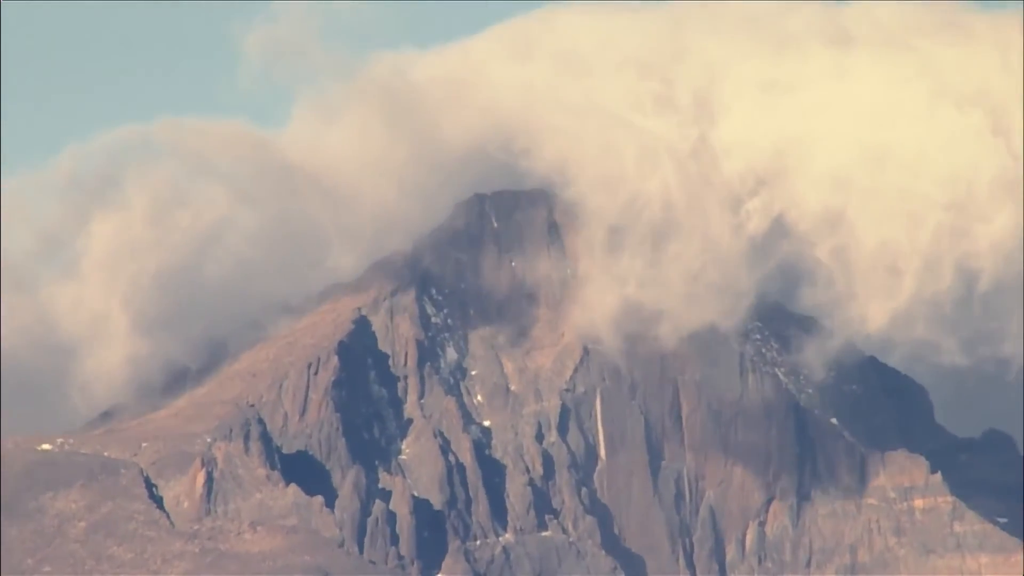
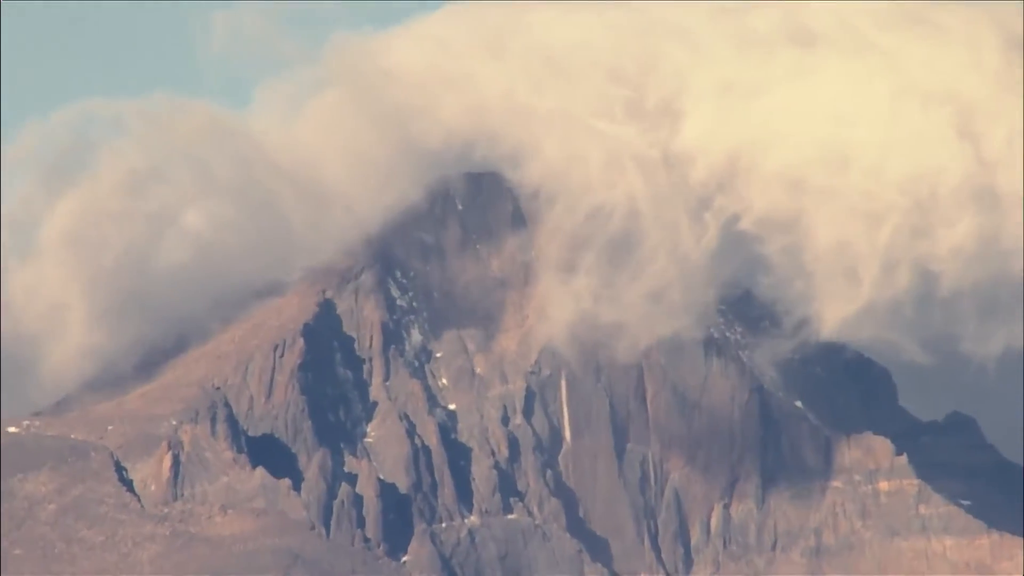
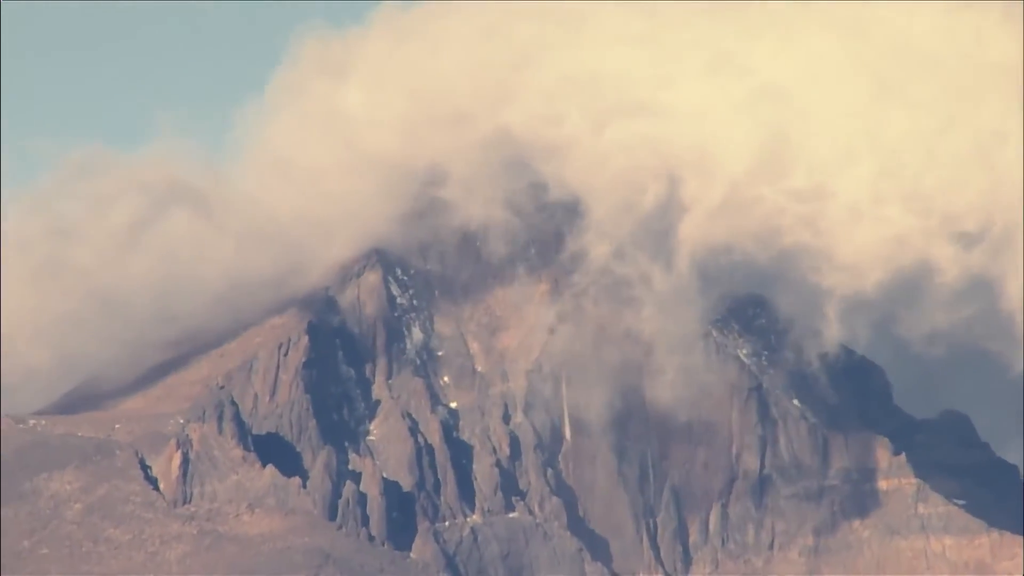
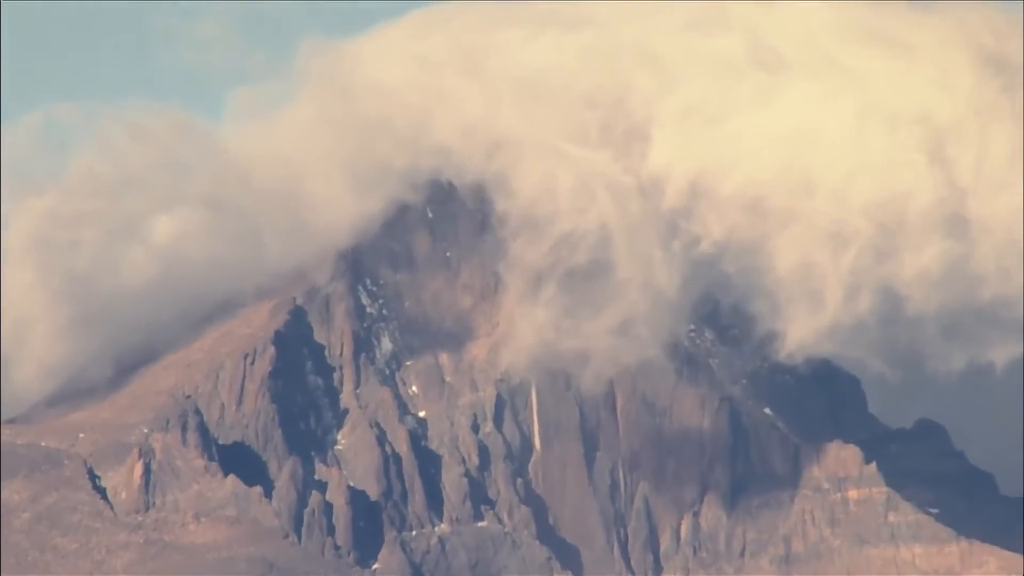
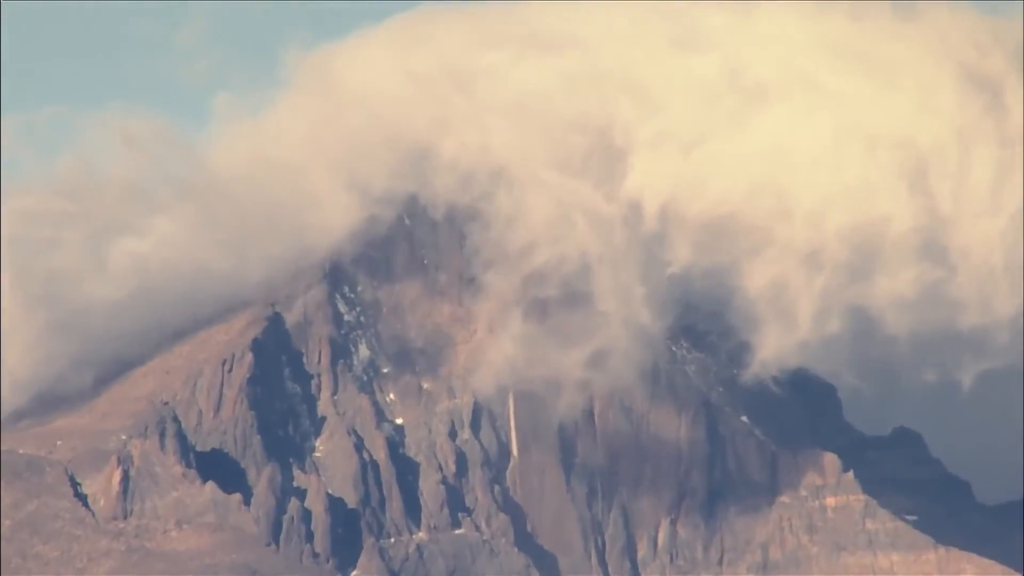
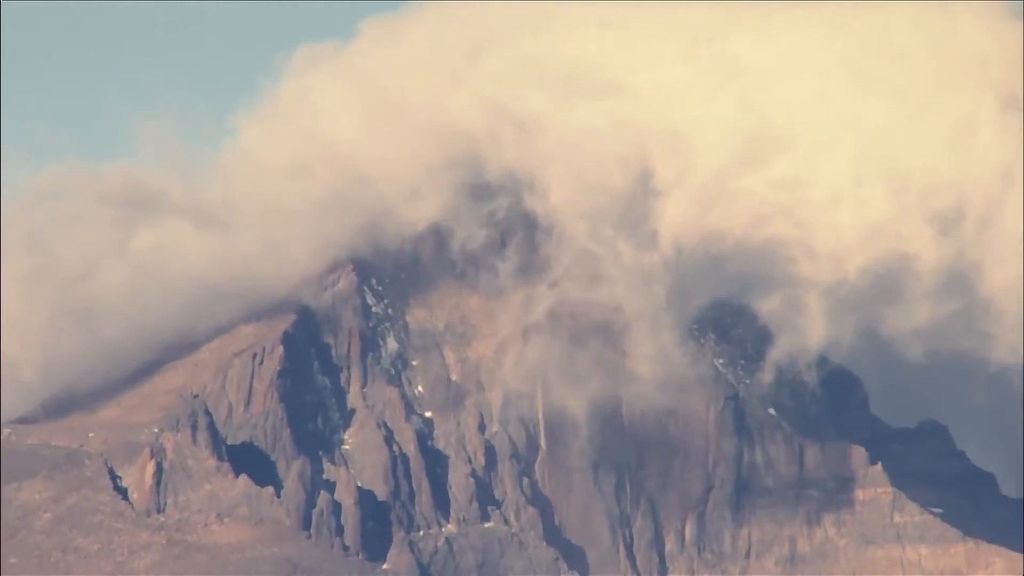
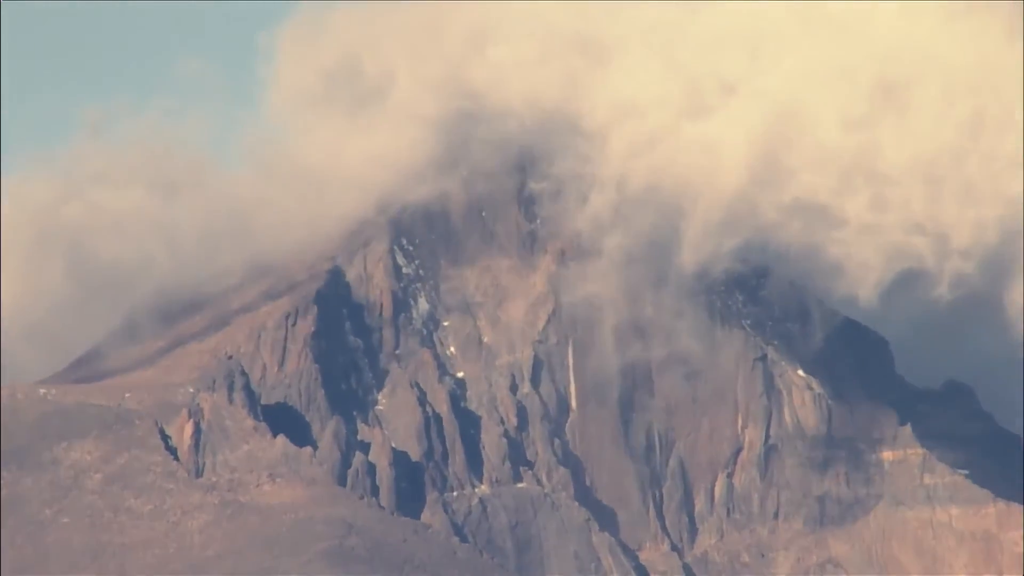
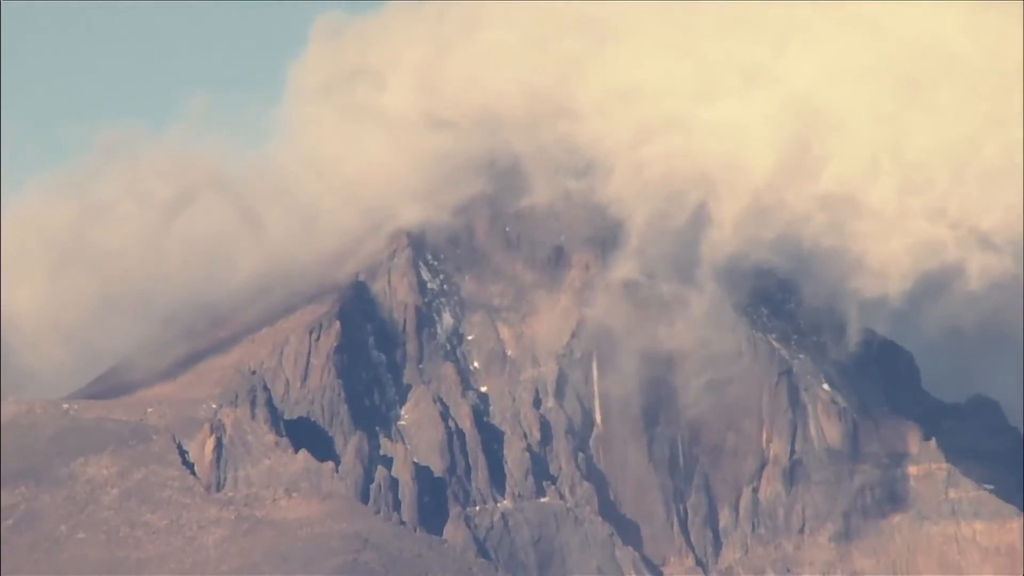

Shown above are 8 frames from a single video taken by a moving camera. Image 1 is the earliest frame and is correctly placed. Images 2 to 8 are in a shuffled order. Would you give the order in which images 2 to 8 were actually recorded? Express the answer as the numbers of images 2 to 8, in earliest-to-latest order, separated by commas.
2, 4, 5, 6, 3, 8, 7
